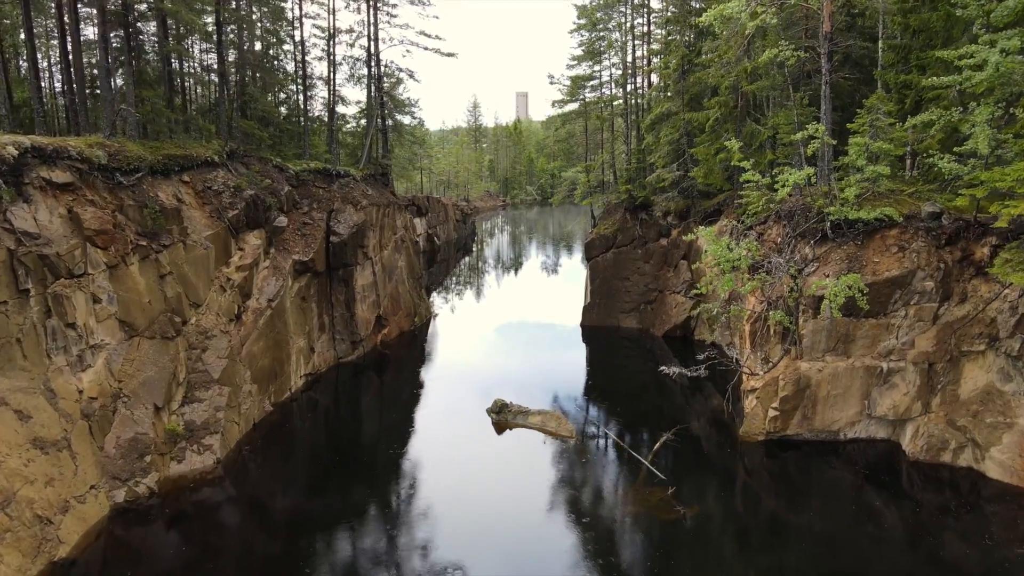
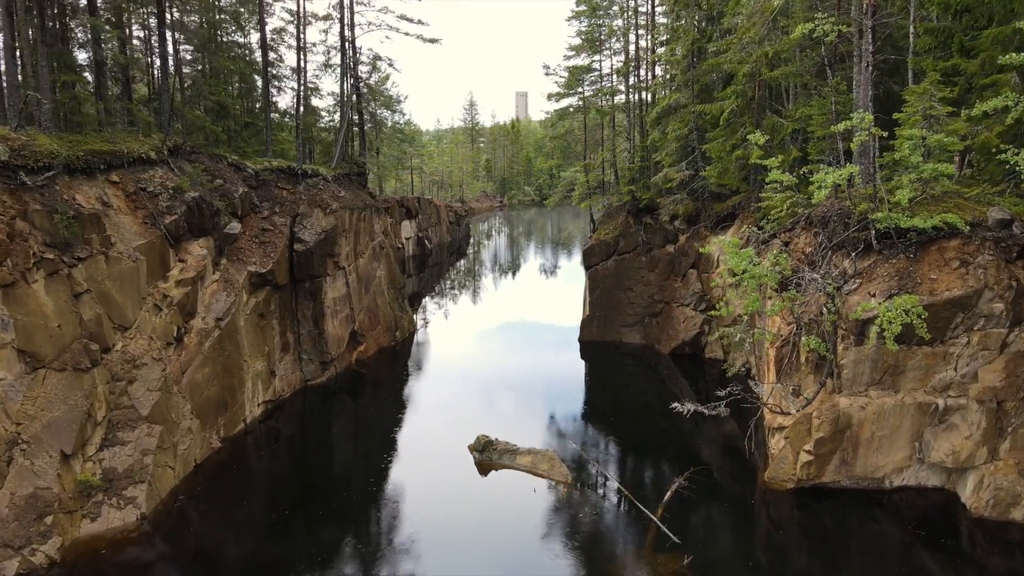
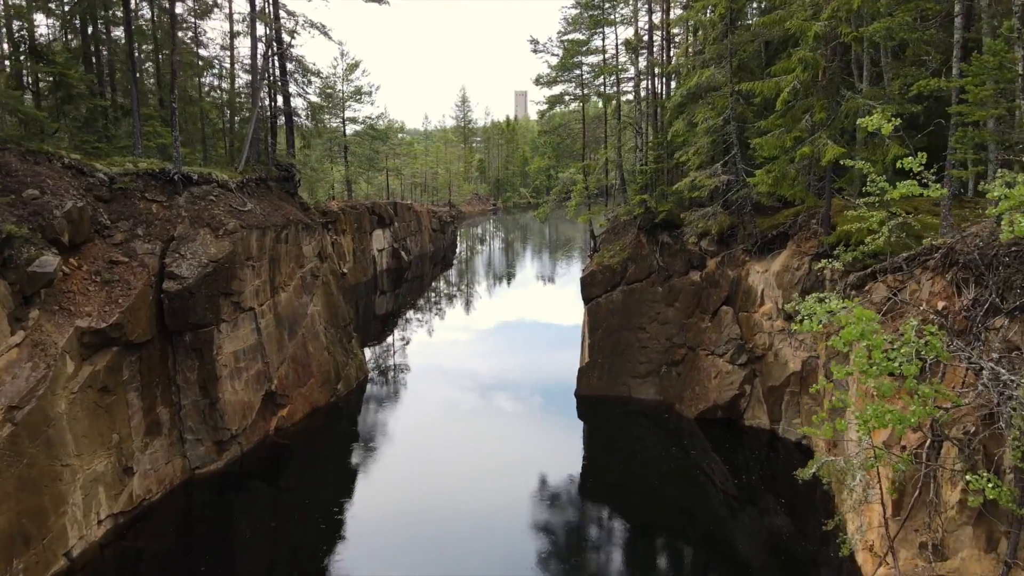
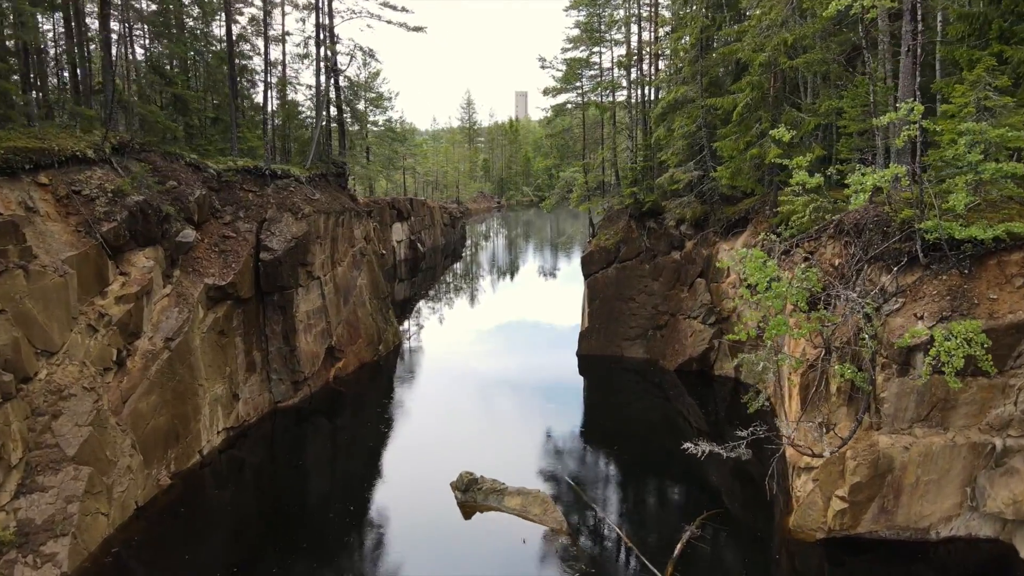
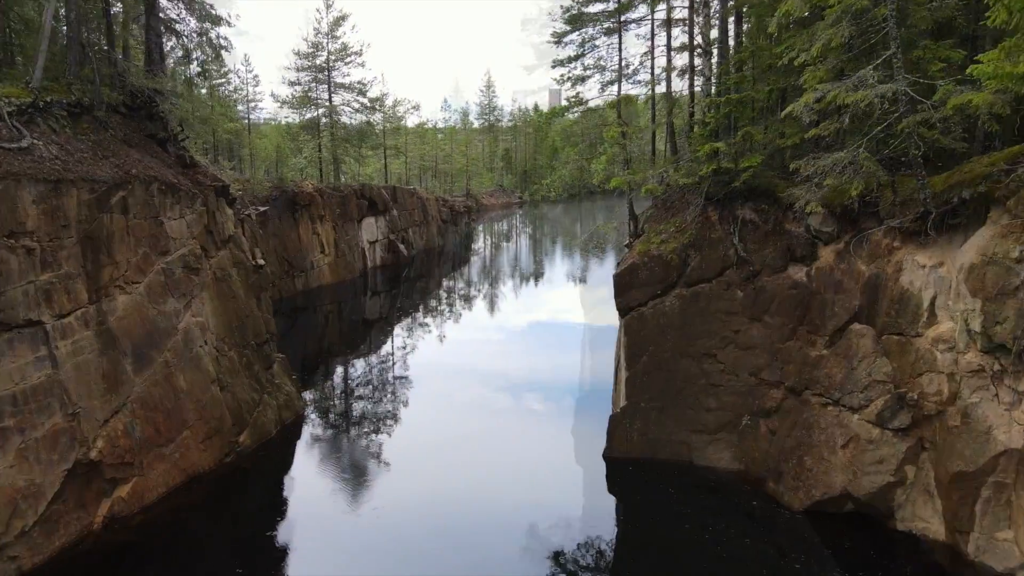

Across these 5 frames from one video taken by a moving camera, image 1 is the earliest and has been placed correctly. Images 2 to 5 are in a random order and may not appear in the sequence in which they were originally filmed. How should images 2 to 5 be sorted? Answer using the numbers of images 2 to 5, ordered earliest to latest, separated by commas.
2, 4, 3, 5
